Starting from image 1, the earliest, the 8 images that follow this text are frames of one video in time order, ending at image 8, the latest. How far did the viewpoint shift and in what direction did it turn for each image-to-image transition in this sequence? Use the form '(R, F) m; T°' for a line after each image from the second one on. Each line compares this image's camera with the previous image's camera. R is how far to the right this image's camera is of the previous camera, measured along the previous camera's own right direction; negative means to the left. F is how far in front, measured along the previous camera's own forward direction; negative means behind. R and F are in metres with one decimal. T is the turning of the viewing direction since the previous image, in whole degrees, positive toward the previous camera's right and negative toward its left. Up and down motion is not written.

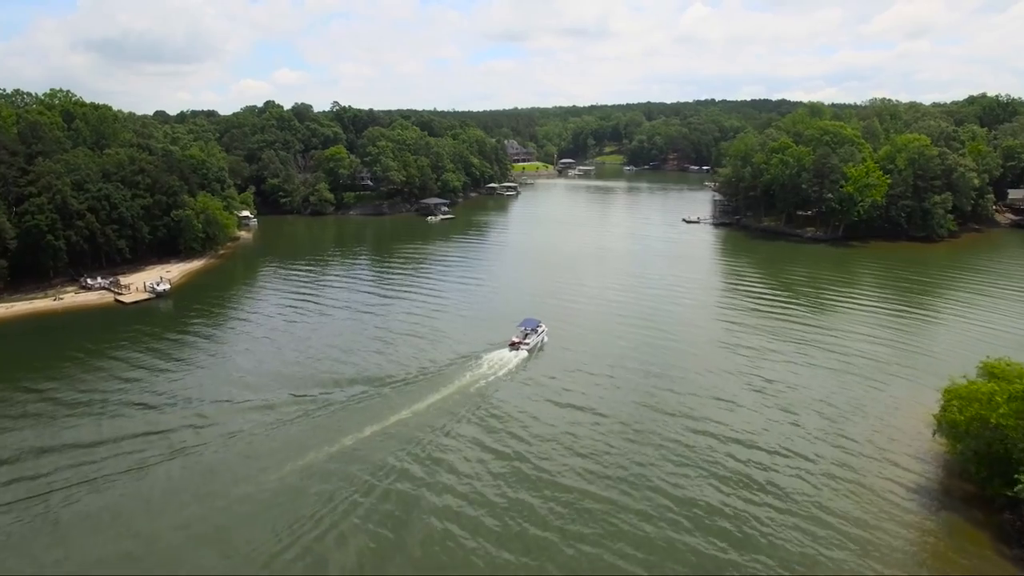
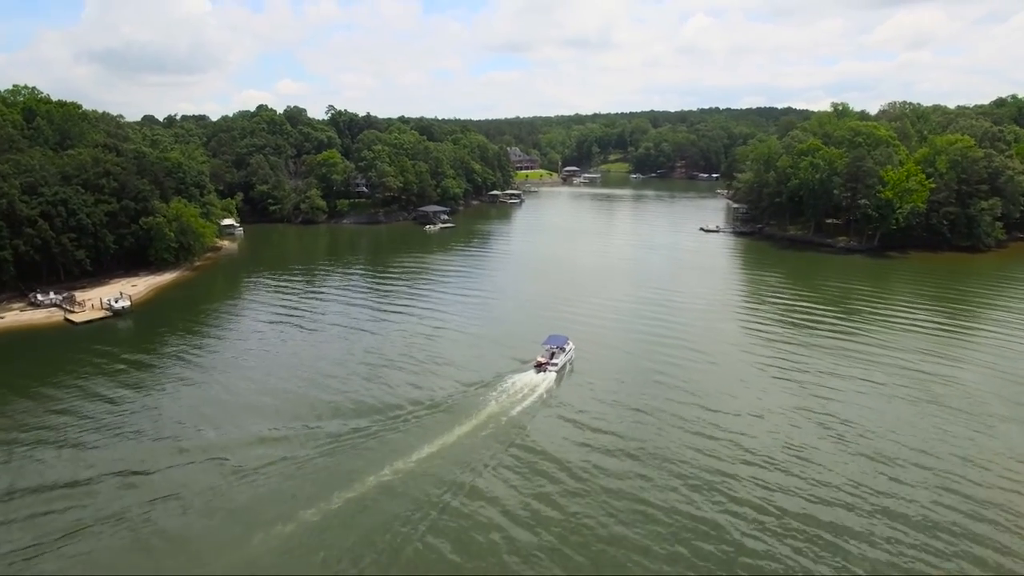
(-0.3, +5.5) m; 0°
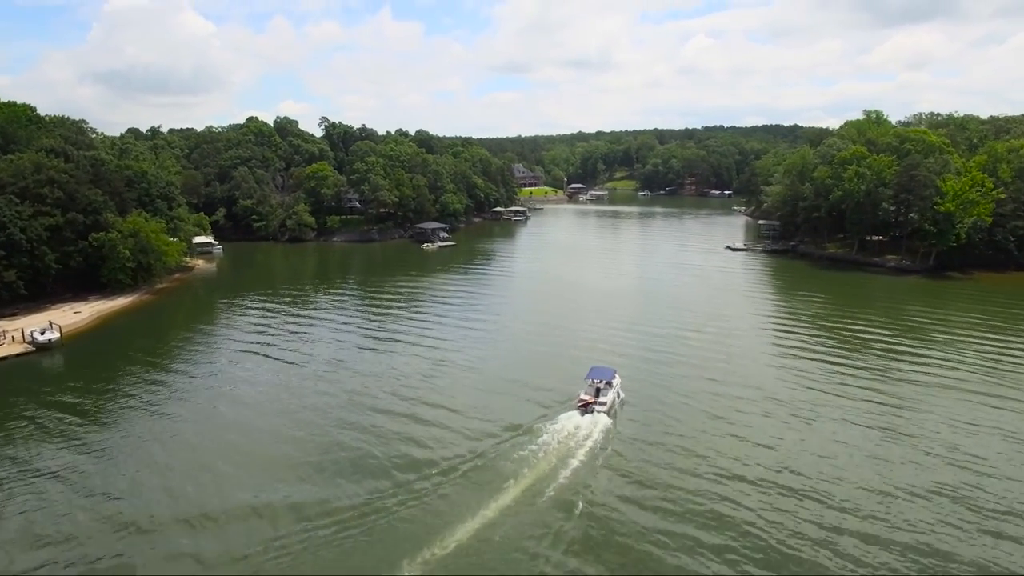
(-0.4, +7.1) m; 0°
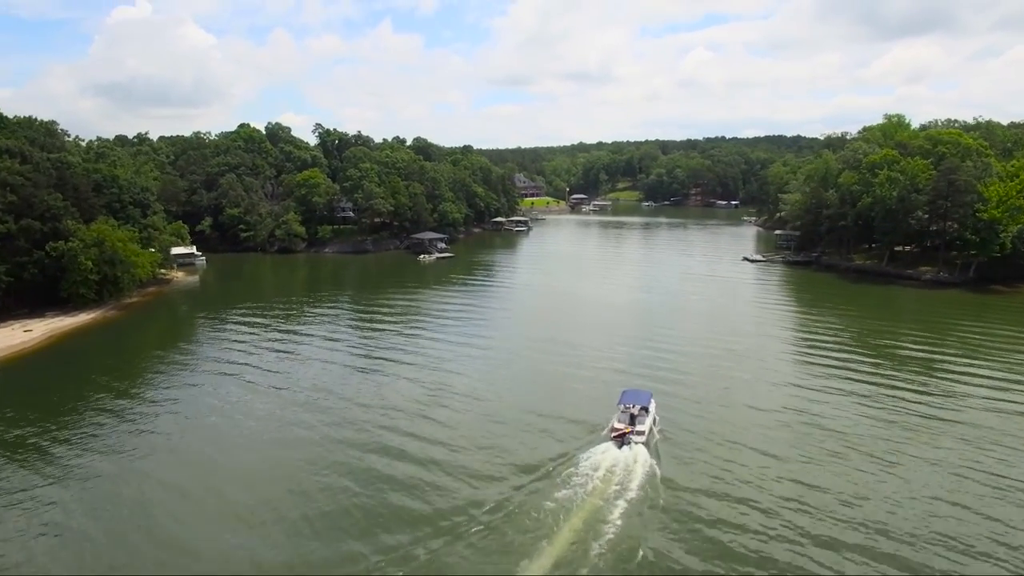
(-0.2, +4.3) m; 0°
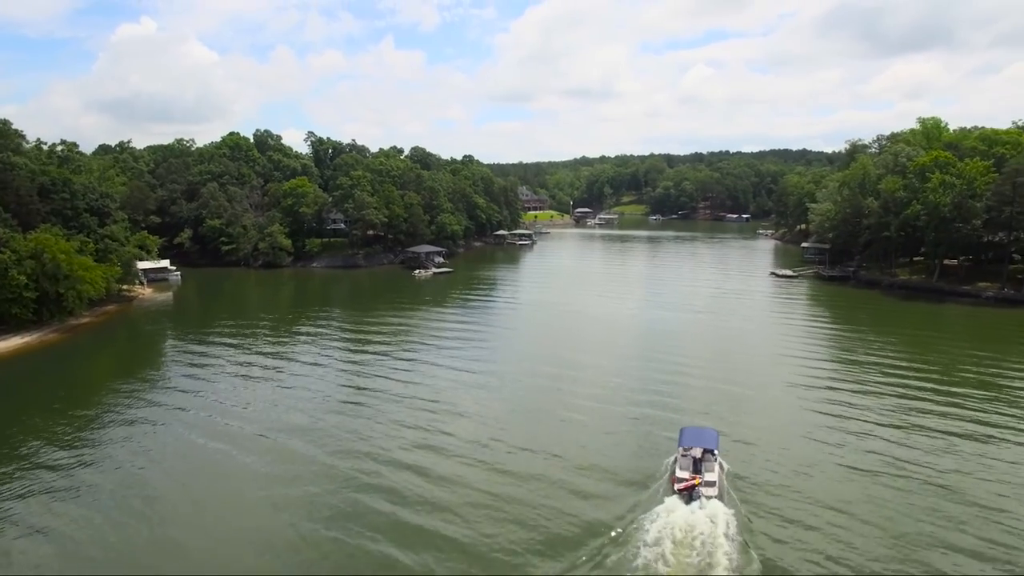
(-0.2, +5.8) m; 0°
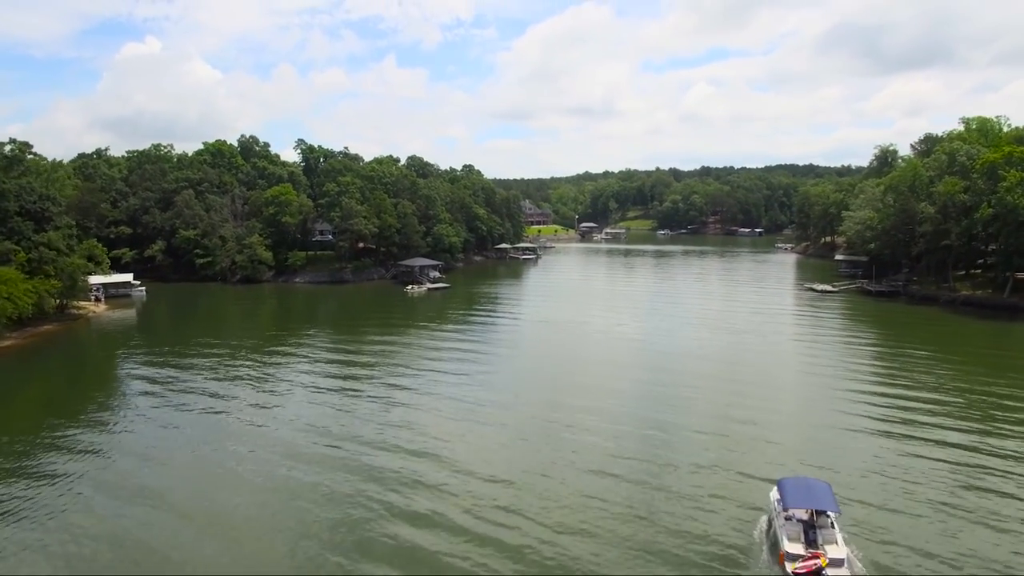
(-0.1, +6.4) m; 0°
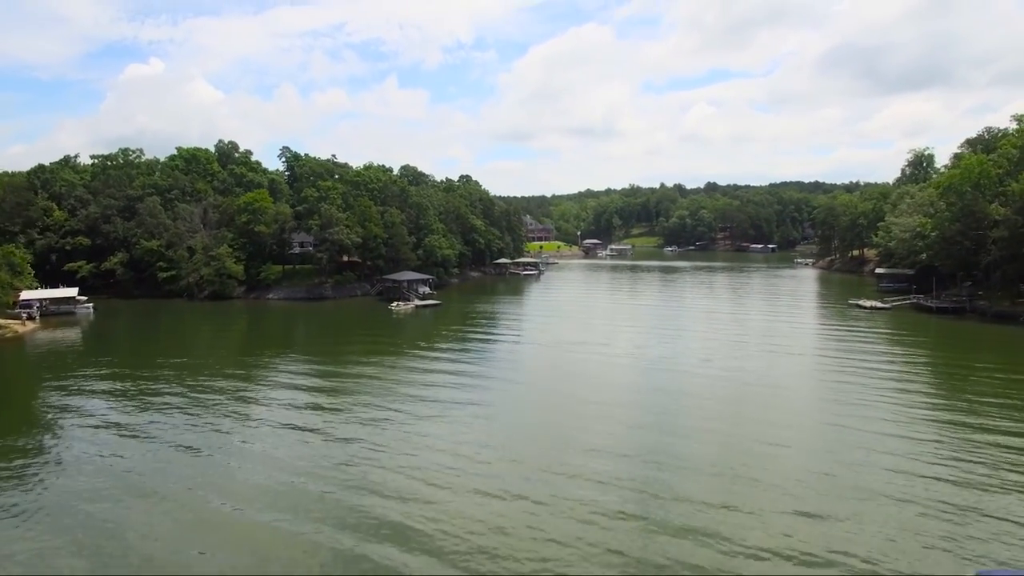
(+0.1, +6.8) m; 0°
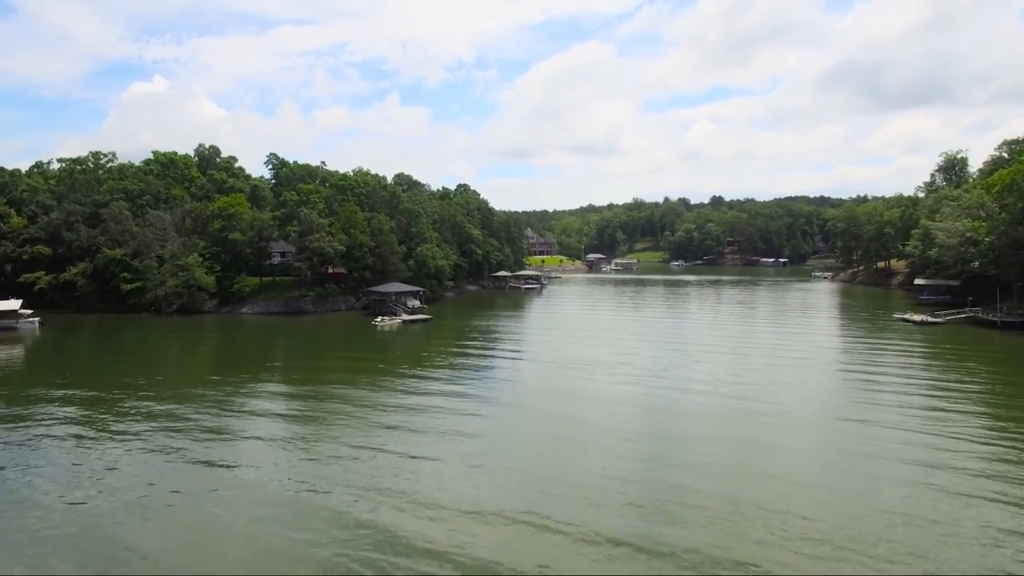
(+0.1, +5.3) m; 0°
